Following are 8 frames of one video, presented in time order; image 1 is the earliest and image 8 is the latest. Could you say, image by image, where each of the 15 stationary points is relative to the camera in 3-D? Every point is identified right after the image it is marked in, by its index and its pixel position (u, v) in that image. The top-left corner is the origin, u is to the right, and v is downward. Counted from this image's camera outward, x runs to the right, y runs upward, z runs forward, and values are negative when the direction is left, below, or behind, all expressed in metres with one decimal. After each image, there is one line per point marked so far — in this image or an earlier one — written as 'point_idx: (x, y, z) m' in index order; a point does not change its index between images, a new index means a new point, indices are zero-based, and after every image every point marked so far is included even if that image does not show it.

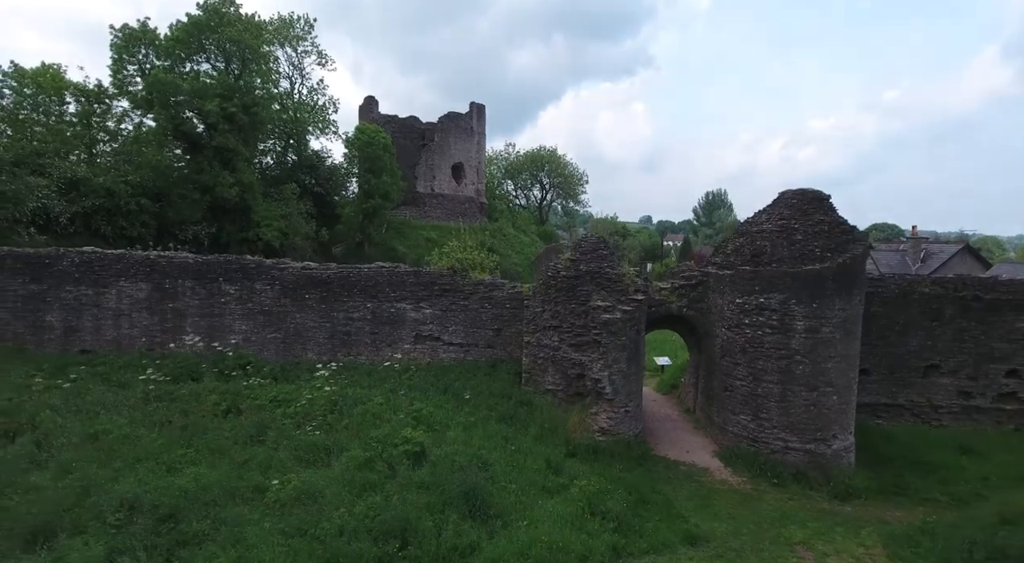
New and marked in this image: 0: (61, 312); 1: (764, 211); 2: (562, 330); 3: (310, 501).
0: (-5.9, -0.4, +7.8) m
1: (+2.8, +0.8, +6.6) m
2: (+0.5, -0.5, +6.4) m
3: (-1.5, -1.6, +4.5) m
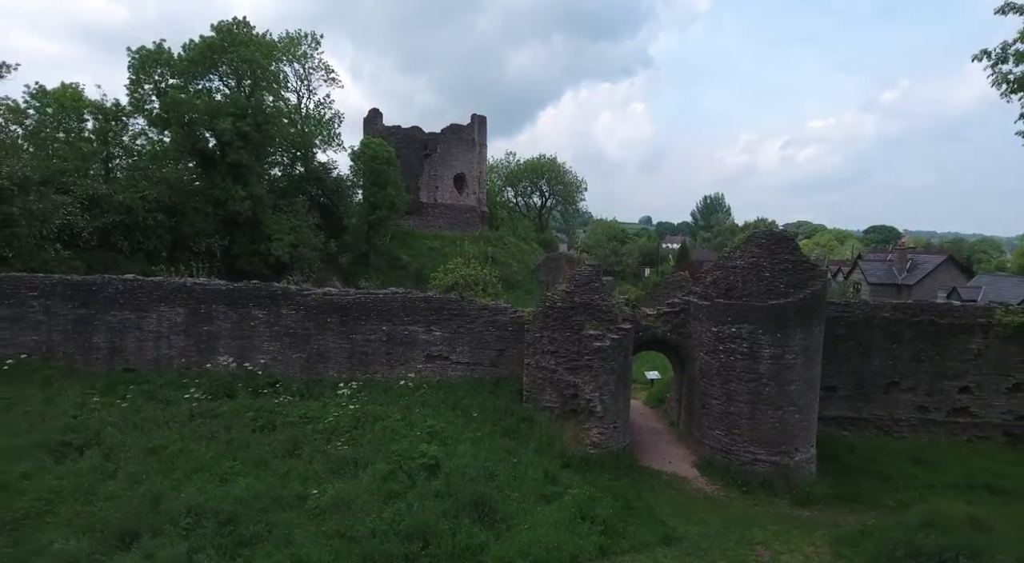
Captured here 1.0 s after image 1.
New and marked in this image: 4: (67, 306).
0: (-5.9, -0.7, +8.6) m
1: (+2.8, +0.4, +7.4) m
2: (+0.6, -0.9, +7.2) m
3: (-1.5, -2.0, +5.3) m
4: (-6.4, -0.4, +8.6) m
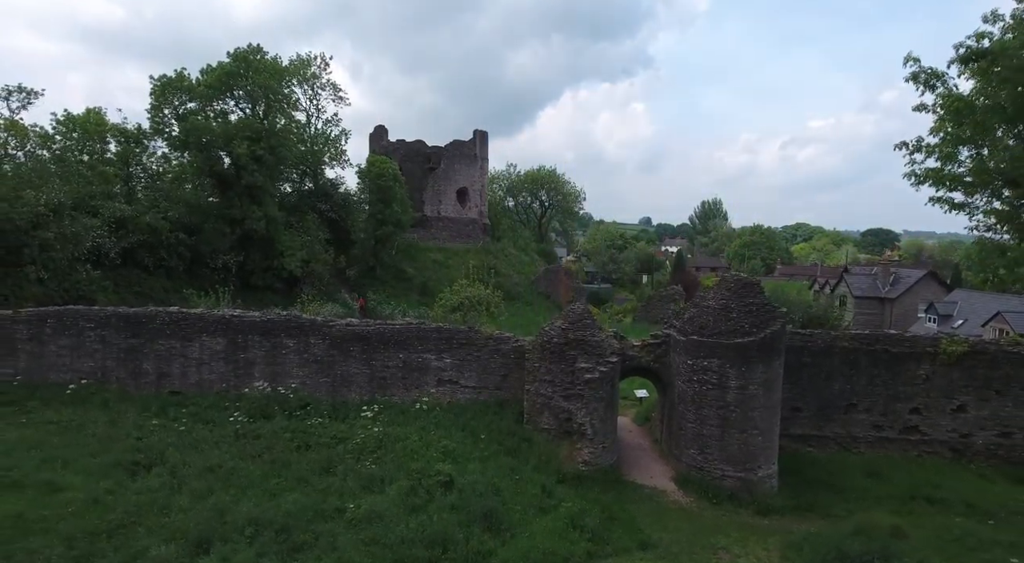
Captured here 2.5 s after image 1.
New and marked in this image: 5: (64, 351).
0: (-5.8, -1.3, +9.7) m
1: (+2.8, -0.1, +8.5) m
2: (+0.6, -1.4, +8.4) m
3: (-1.5, -2.6, +6.4) m
4: (-6.4, -0.9, +9.7) m
5: (-7.3, -1.1, +9.7) m
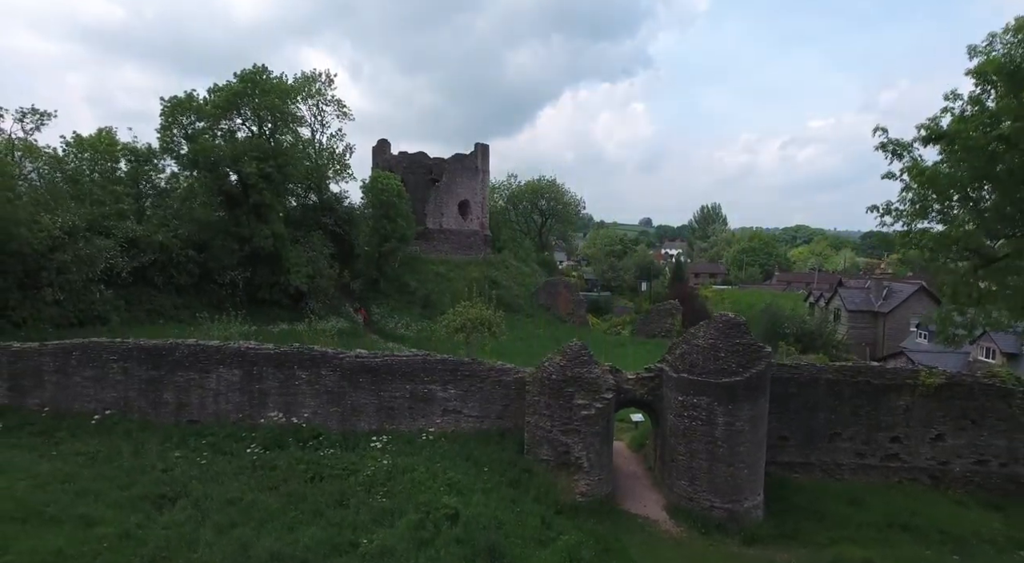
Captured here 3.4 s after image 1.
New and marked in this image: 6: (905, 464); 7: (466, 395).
0: (-5.8, -1.9, +10.2) m
1: (+2.9, -0.7, +9.0) m
2: (+0.6, -2.0, +8.9) m
3: (-1.5, -3.2, +6.9) m
4: (-6.4, -1.5, +10.2) m
5: (-7.3, -1.7, +10.2) m
6: (+6.7, -3.1, +10.1) m
7: (-0.8, -2.0, +10.2) m
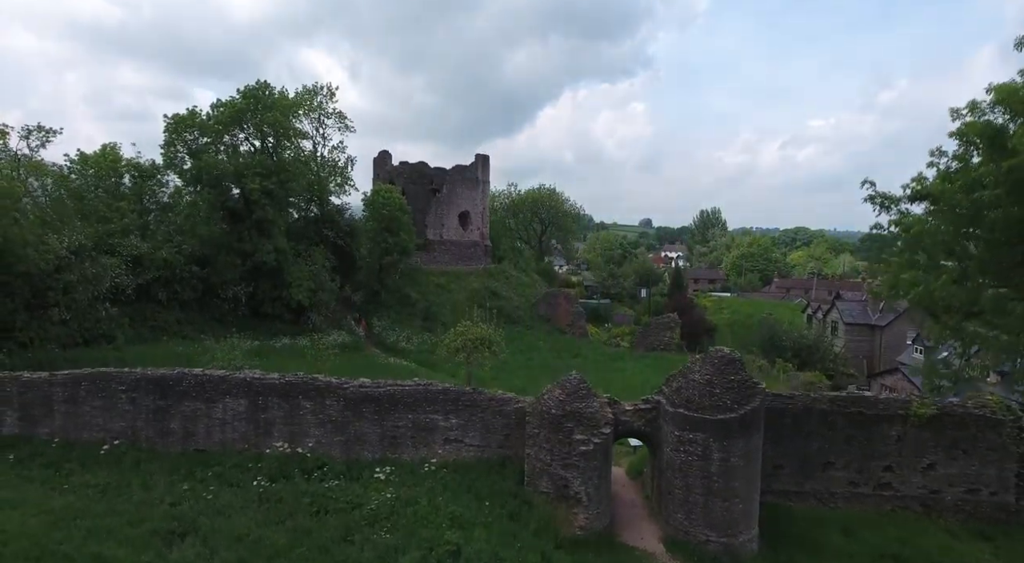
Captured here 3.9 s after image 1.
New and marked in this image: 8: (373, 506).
0: (-5.8, -2.4, +10.4) m
1: (+2.9, -1.3, +9.2) m
2: (+0.6, -2.6, +9.1) m
3: (-1.4, -3.7, +7.1) m
4: (-6.4, -2.0, +10.4) m
5: (-7.3, -2.3, +10.4) m
6: (+6.7, -3.7, +10.3) m
7: (-0.8, -2.5, +10.4) m
8: (-2.1, -3.3, +8.9) m
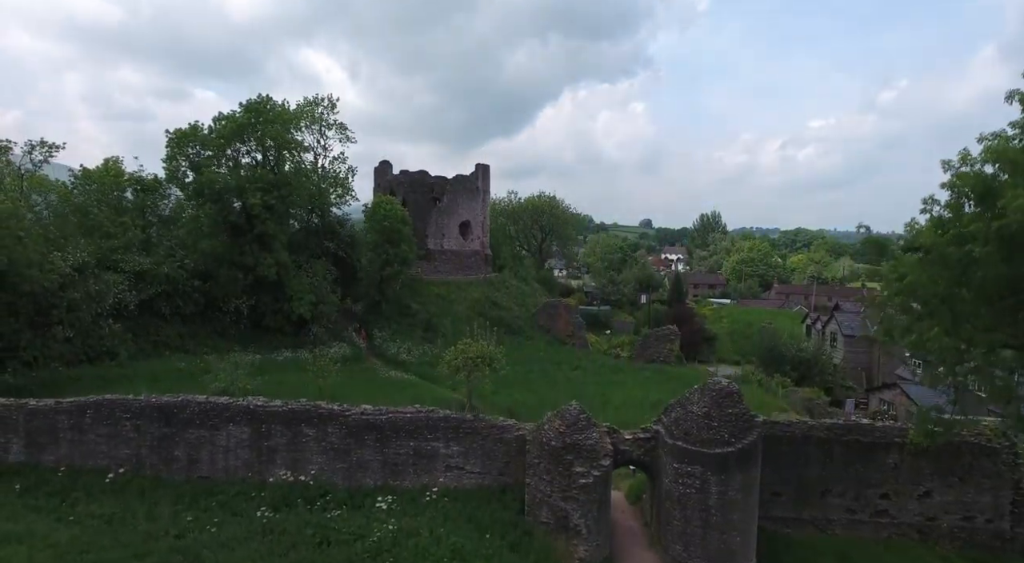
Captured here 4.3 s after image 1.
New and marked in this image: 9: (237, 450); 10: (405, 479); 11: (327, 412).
0: (-5.8, -2.9, +10.5) m
1: (+2.9, -1.8, +9.3) m
2: (+0.6, -3.1, +9.2) m
3: (-1.4, -4.2, +7.2) m
4: (-6.4, -2.6, +10.5) m
5: (-7.3, -2.8, +10.5) m
6: (+6.7, -4.2, +10.4) m
7: (-0.8, -3.0, +10.5) m
8: (-2.1, -3.9, +9.0) m
9: (-4.9, -3.0, +10.5) m
10: (-1.9, -3.5, +10.5) m
11: (-3.2, -2.3, +10.4) m
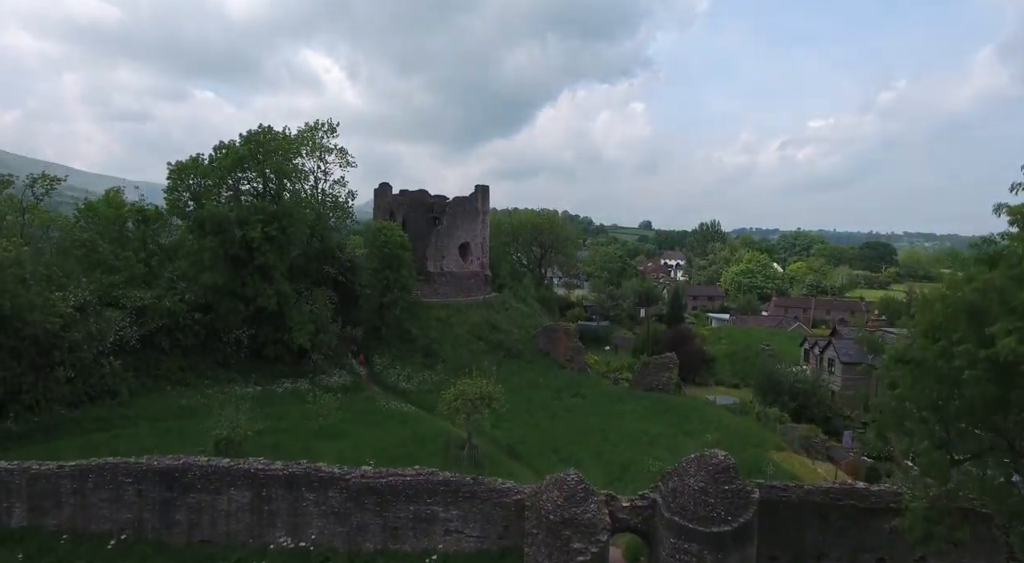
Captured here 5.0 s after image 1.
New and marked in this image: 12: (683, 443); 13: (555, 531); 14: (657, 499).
0: (-5.8, -4.1, +10.6) m
1: (+2.9, -3.0, +9.4) m
2: (+0.6, -4.3, +9.3) m
3: (-1.5, -5.4, +7.3) m
4: (-6.4, -3.7, +10.6) m
5: (-7.3, -4.0, +10.6) m
6: (+6.7, -5.4, +10.5) m
7: (-0.8, -4.2, +10.6) m
8: (-2.1, -5.0, +9.1) m
9: (-4.9, -4.2, +10.6) m
10: (-1.9, -4.7, +10.6) m
11: (-3.3, -3.4, +10.5) m
12: (+5.3, -5.0, +18.3) m
13: (+0.7, -3.9, +9.3) m
14: (+2.4, -3.6, +9.8) m
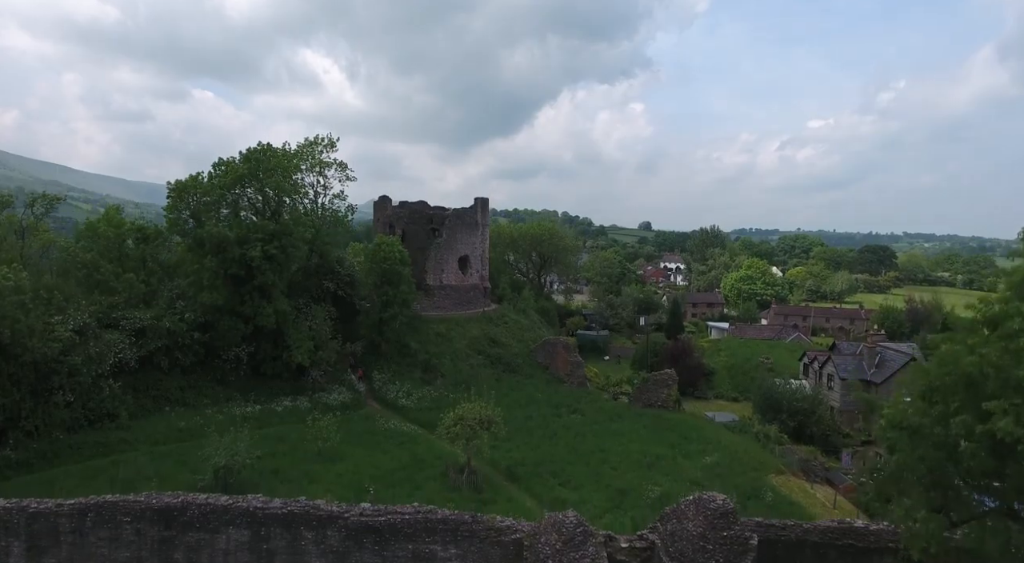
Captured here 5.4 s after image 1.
0: (-5.9, -4.8, +10.6) m
1: (+2.8, -3.7, +9.4) m
2: (+0.6, -5.0, +9.3) m
3: (-1.5, -6.1, +7.3) m
4: (-6.4, -4.4, +10.6) m
5: (-7.3, -4.7, +10.6) m
6: (+6.7, -6.1, +10.5) m
7: (-0.8, -4.9, +10.6) m
8: (-2.1, -5.7, +9.1) m
9: (-4.9, -4.9, +10.6) m
10: (-2.0, -5.4, +10.6) m
11: (-3.3, -4.1, +10.5) m
12: (+5.2, -5.7, +18.3) m
13: (+0.6, -4.6, +9.3) m
14: (+2.4, -4.3, +9.8) m
